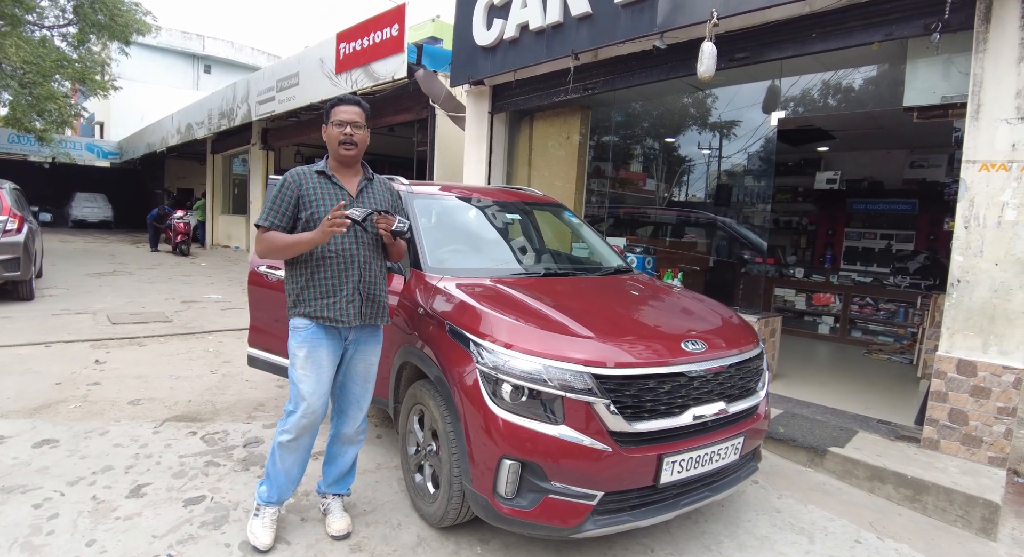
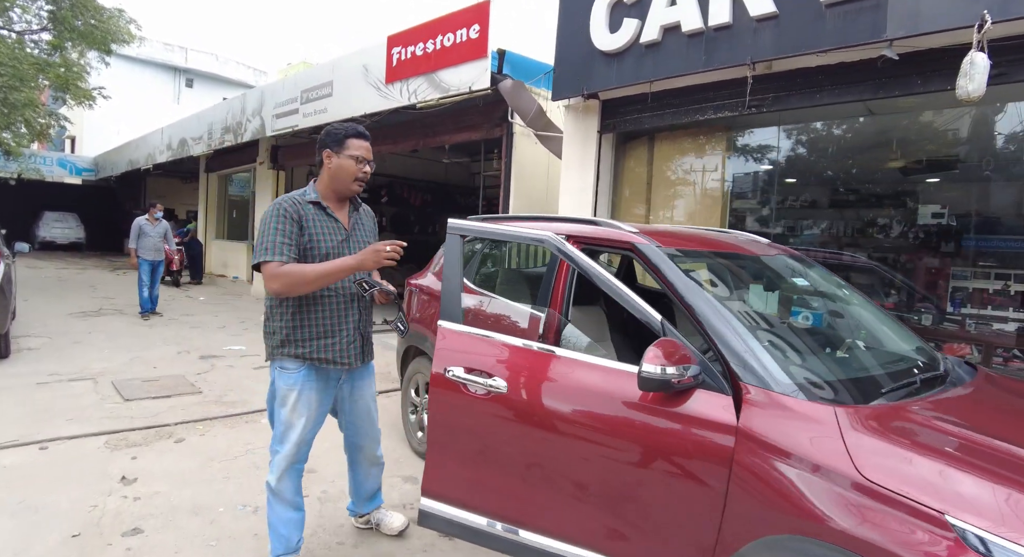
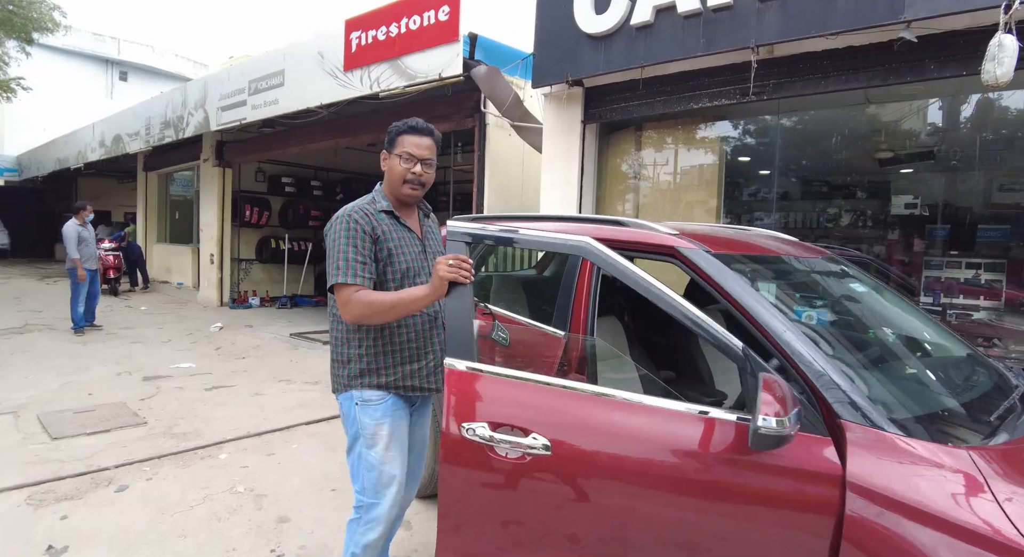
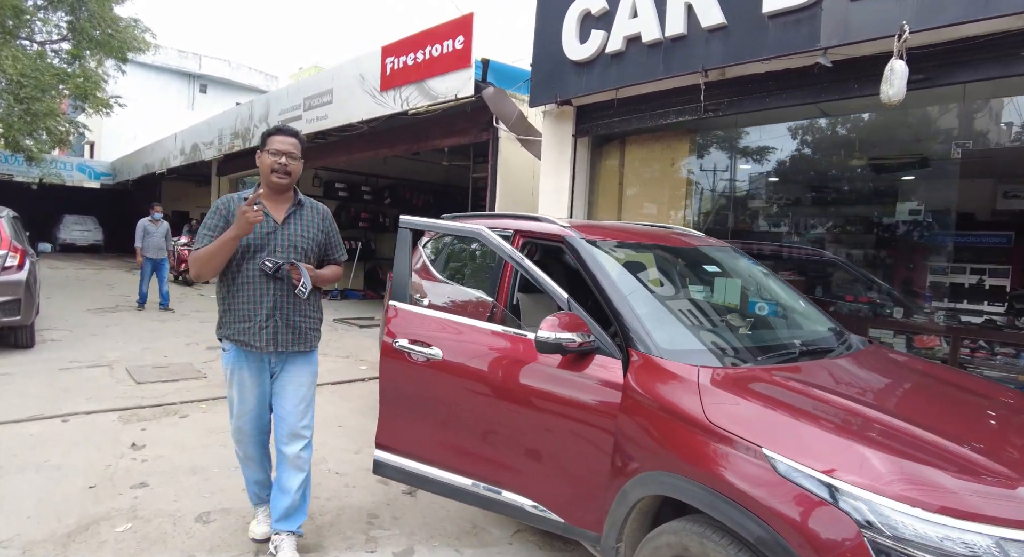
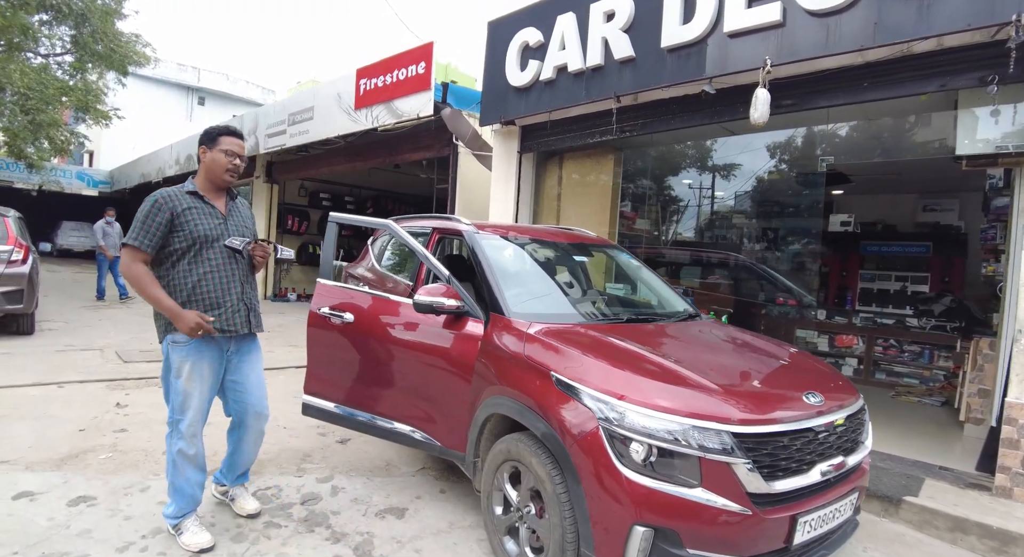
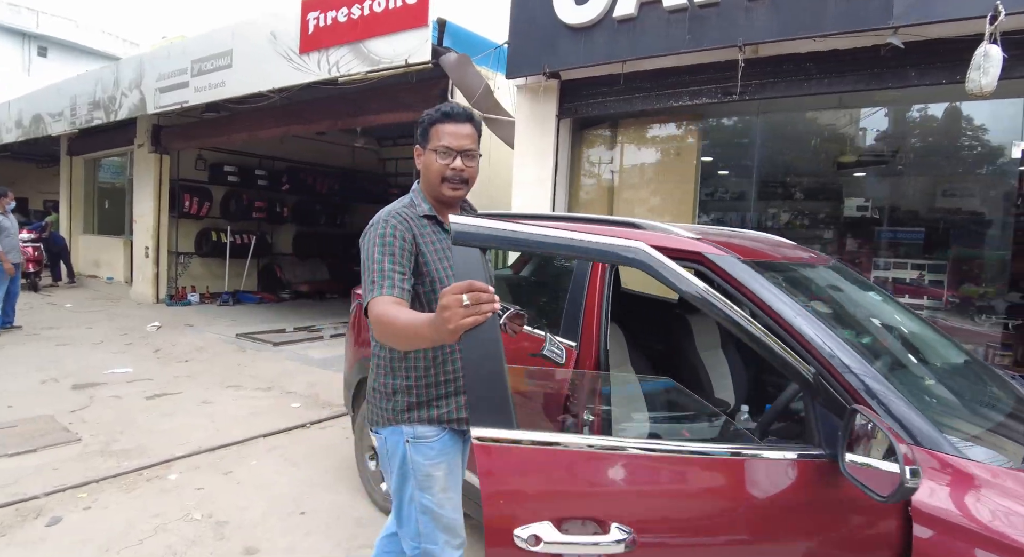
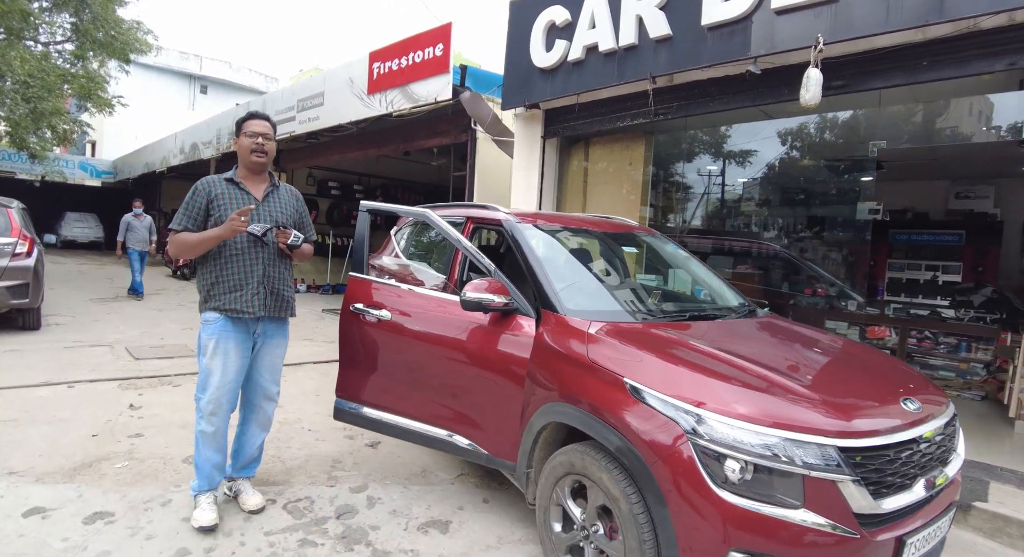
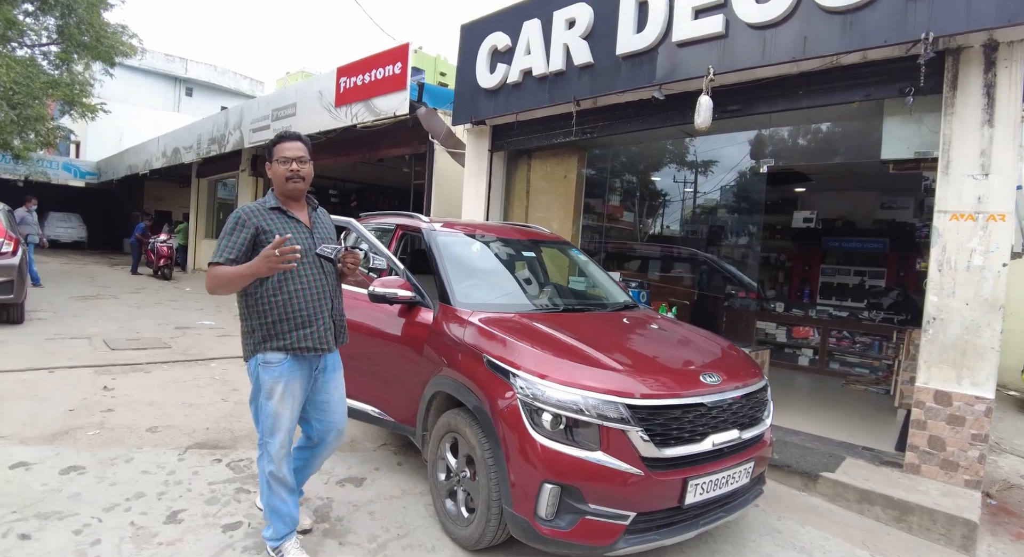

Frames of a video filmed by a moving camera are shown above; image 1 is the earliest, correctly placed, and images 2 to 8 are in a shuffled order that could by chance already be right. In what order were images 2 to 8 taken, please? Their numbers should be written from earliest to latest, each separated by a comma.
8, 5, 7, 4, 2, 3, 6
